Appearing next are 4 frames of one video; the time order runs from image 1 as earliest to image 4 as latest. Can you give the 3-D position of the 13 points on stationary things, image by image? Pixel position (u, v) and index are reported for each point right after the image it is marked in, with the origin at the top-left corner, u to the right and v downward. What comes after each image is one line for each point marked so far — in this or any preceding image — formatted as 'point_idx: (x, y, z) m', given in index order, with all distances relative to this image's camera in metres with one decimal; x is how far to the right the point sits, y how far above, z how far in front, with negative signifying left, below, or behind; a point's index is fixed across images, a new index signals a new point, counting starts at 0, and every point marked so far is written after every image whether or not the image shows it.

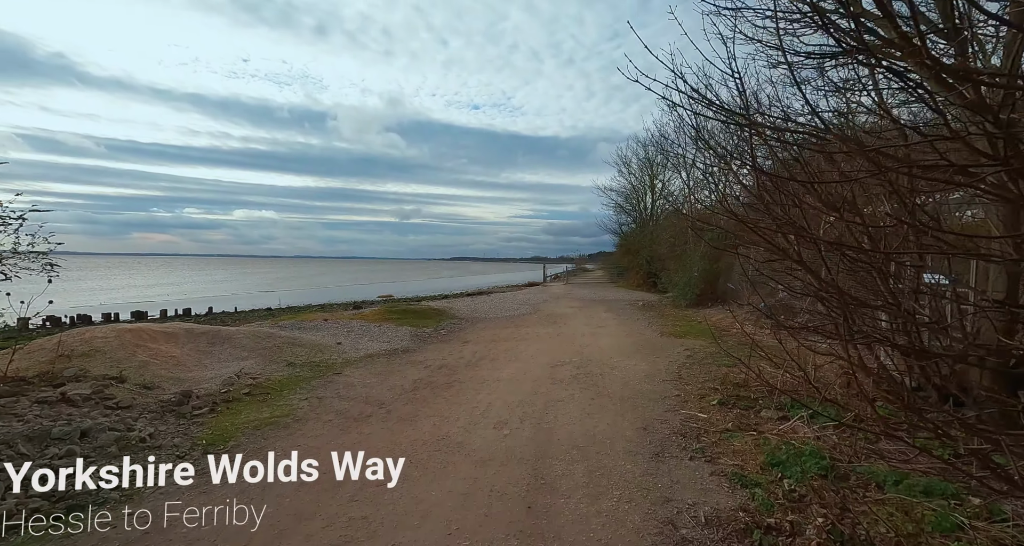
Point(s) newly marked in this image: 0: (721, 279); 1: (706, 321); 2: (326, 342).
0: (+8.5, -0.3, +17.5) m
1: (+5.7, -1.4, +13.1) m
2: (-4.1, -1.5, +9.8) m
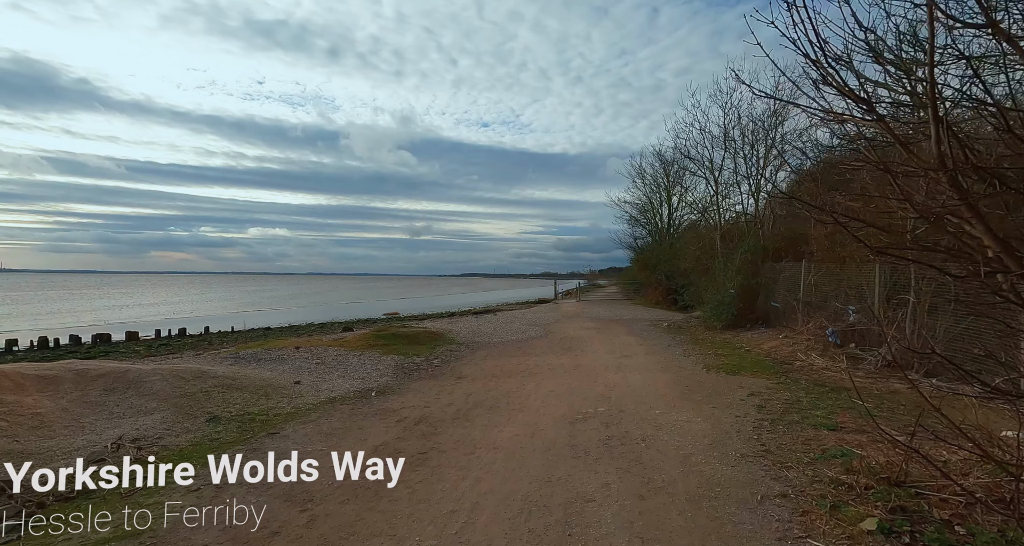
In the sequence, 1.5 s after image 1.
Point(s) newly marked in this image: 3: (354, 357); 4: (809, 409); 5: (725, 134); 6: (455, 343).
0: (+8.7, -0.9, +15.1) m
1: (+5.9, -1.8, +10.8) m
2: (-4.1, -1.9, +7.7) m
3: (-3.8, -2.0, +10.6) m
4: (+3.7, -1.7, +5.6) m
5: (+9.0, +6.0, +18.9) m
6: (-1.8, -2.2, +13.9) m
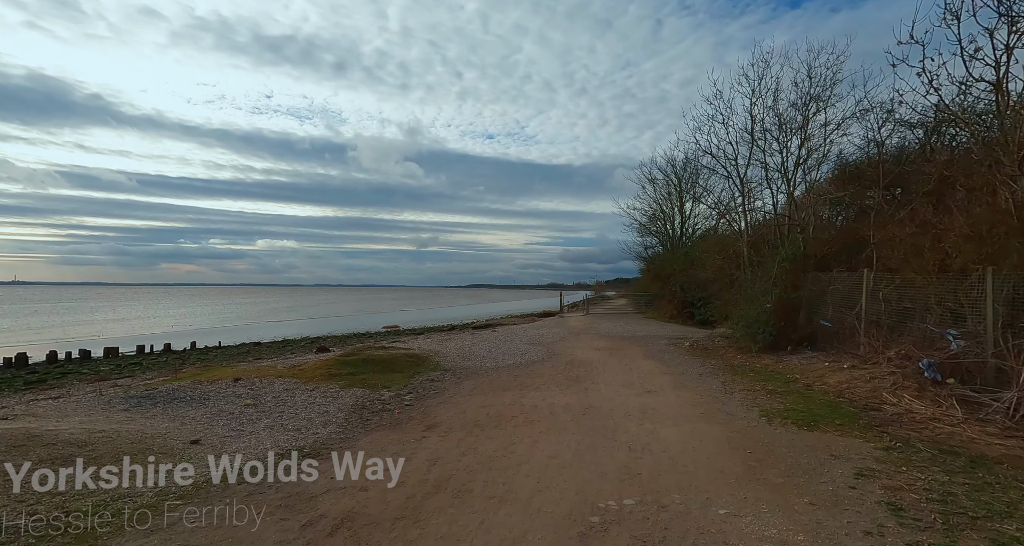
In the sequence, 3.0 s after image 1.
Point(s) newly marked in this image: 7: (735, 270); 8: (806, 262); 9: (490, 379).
0: (+8.6, -1.2, +12.8) m
1: (+5.7, -2.1, +8.4) m
2: (-4.3, -2.1, +5.4) m
3: (-3.9, -2.3, +8.3) m
4: (+3.5, -1.9, +3.3) m
5: (+9.0, +5.5, +16.7) m
6: (-1.9, -2.5, +11.6) m
7: (+9.3, +0.1, +18.4) m
8: (+8.8, +0.3, +13.3) m
9: (-0.5, -2.5, +10.6) m
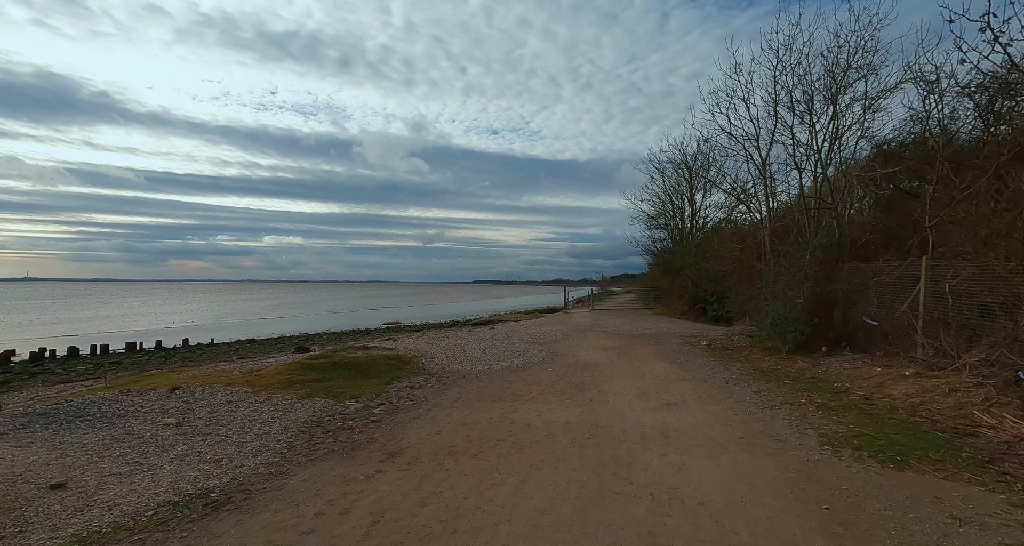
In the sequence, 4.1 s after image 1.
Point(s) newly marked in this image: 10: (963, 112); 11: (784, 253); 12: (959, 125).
0: (+8.5, -1.0, +11.2) m
1: (+5.5, -1.9, +6.9) m
2: (-4.5, -1.9, +4.0) m
3: (-4.1, -2.1, +6.9) m
4: (+3.3, -1.7, +1.8) m
5: (+8.9, +5.8, +15.0) m
6: (-2.0, -2.3, +10.2) m
7: (+9.2, +0.4, +16.8) m
8: (+8.7, +0.6, +11.7) m
9: (-0.7, -2.3, +9.1) m
10: (+10.9, +3.9, +10.6) m
11: (+8.6, +0.6, +14.1) m
12: (+10.8, +3.6, +10.7) m
